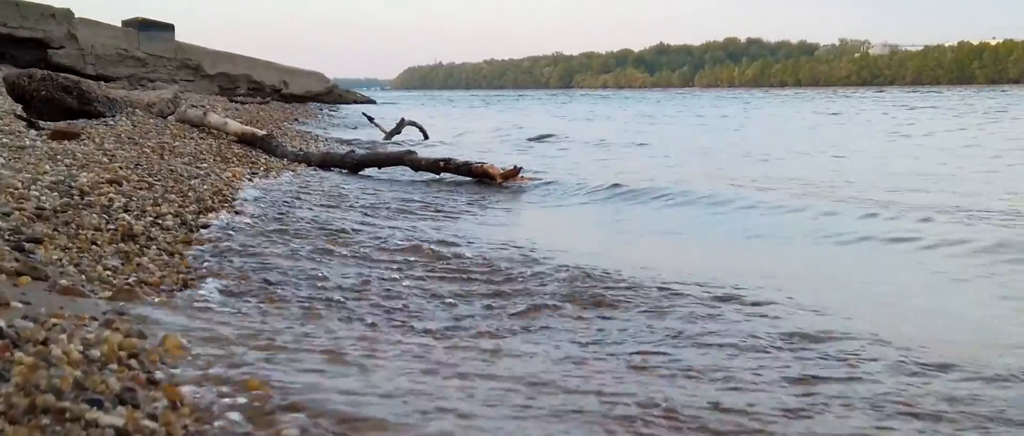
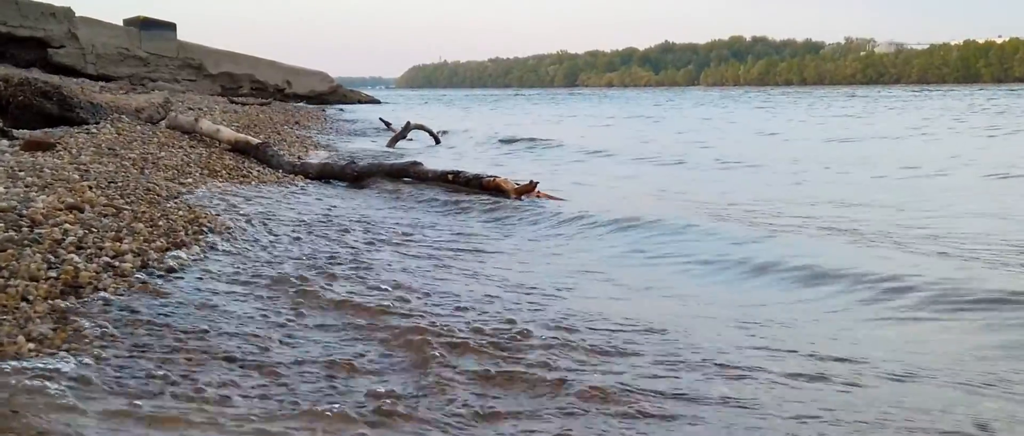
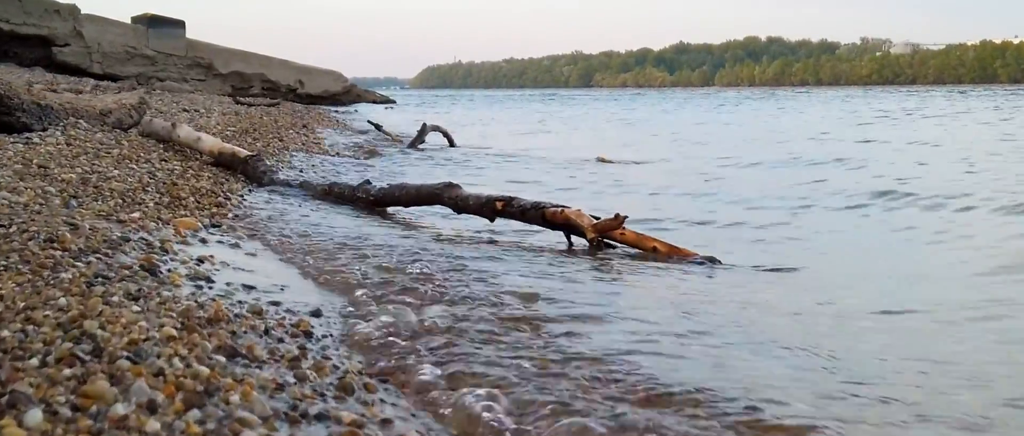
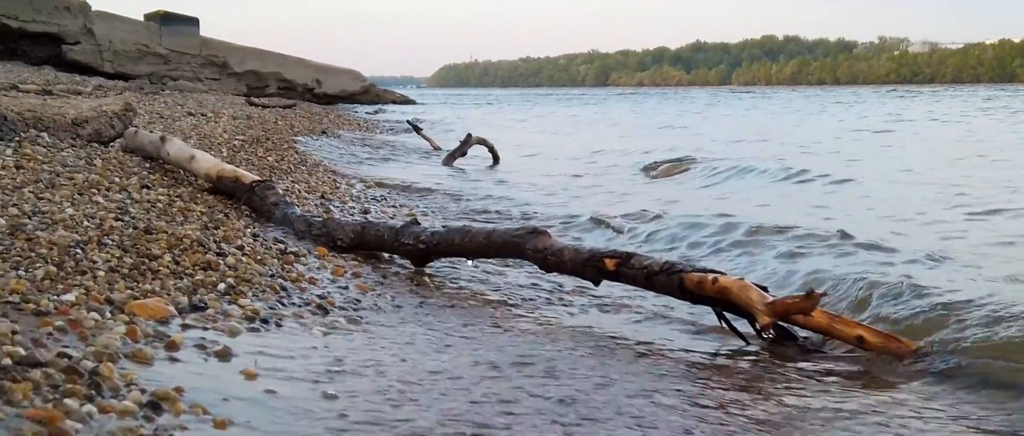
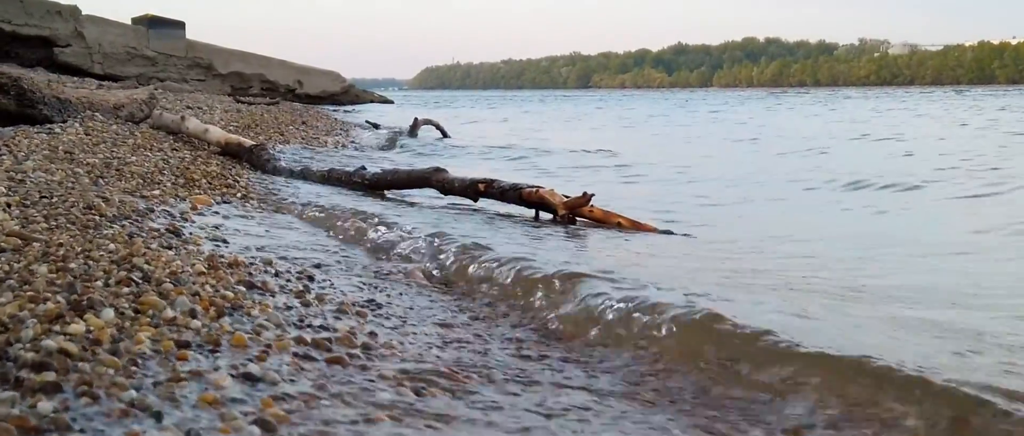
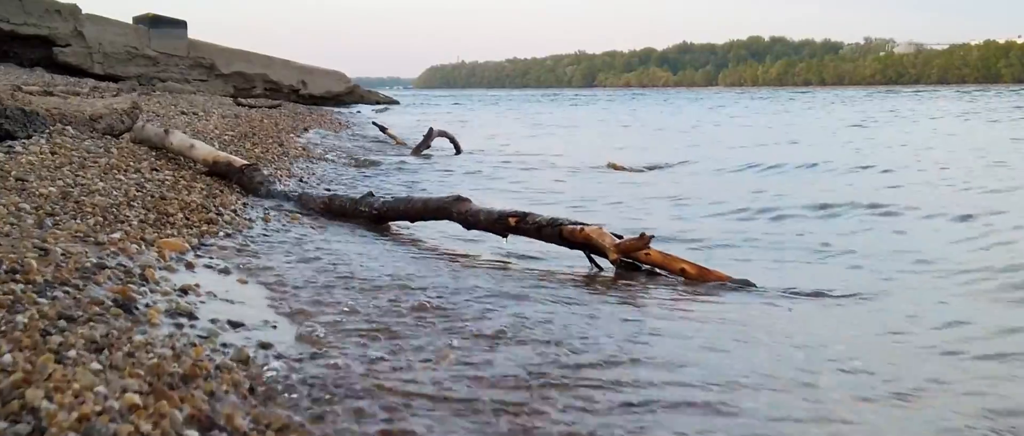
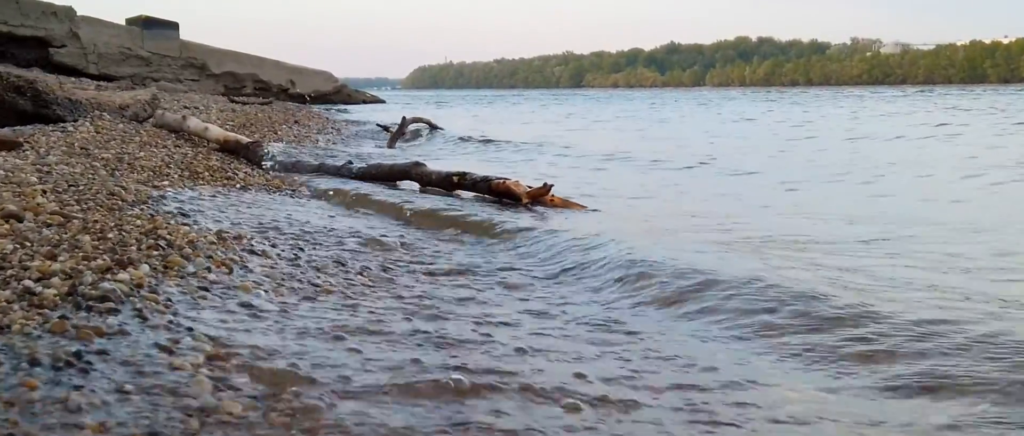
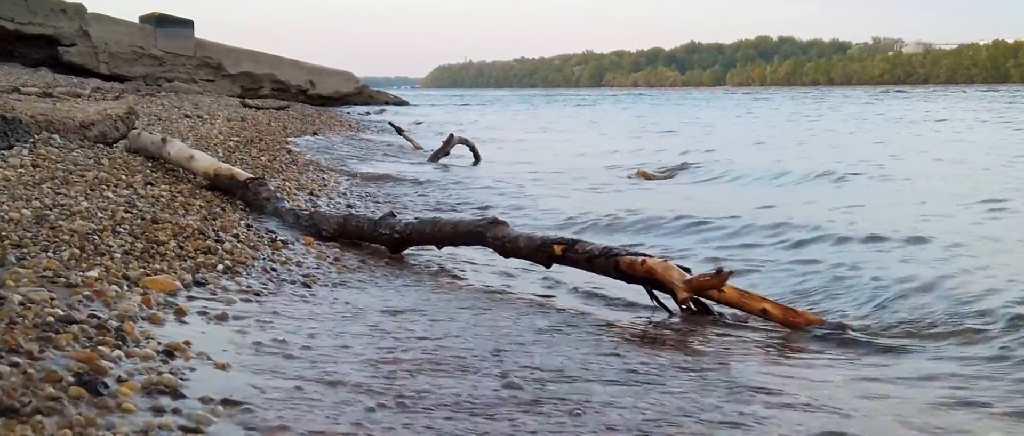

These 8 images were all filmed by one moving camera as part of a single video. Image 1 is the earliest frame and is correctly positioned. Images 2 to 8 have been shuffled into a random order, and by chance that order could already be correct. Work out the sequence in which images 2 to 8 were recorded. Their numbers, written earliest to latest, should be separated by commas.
2, 7, 5, 3, 6, 8, 4
